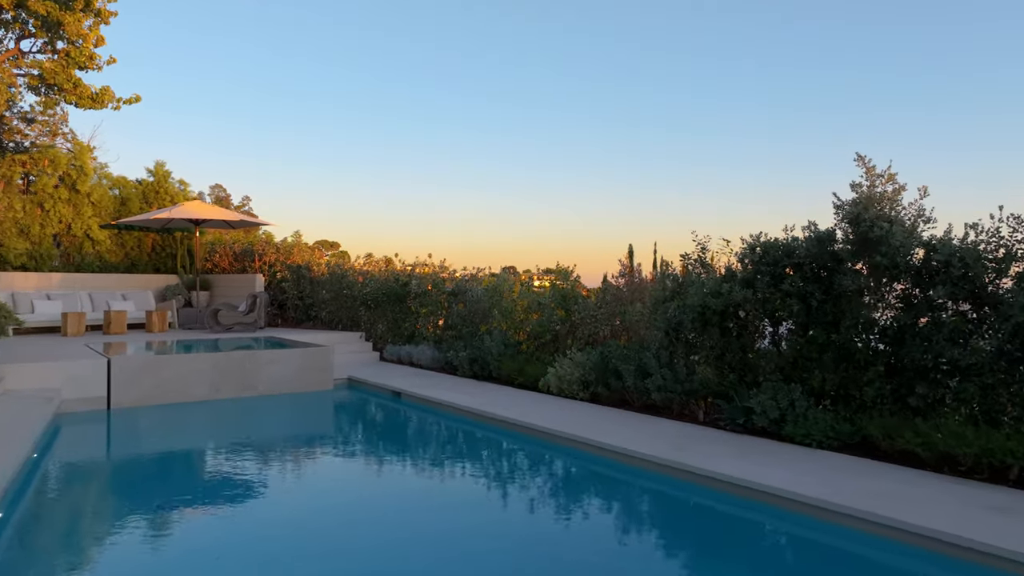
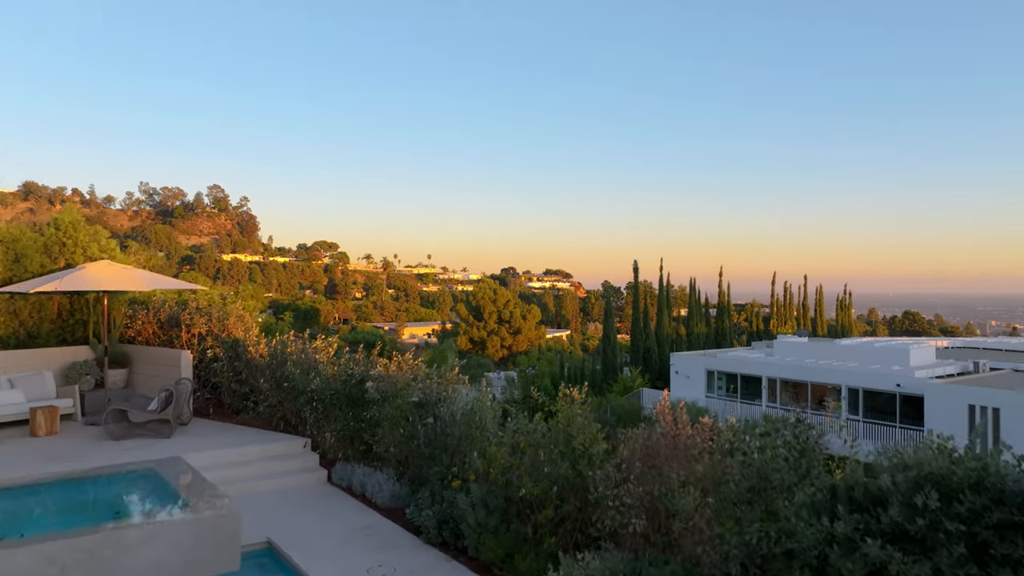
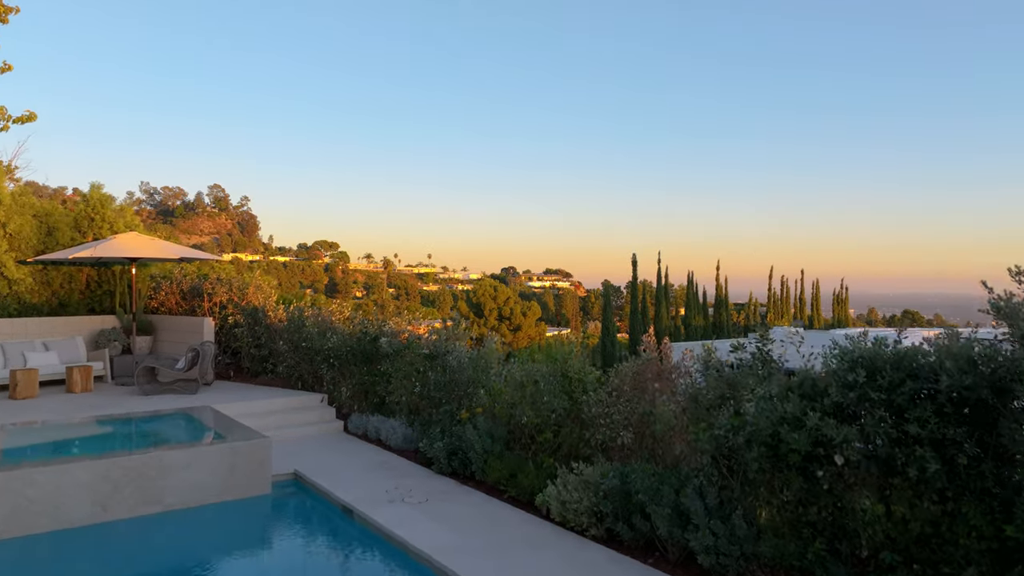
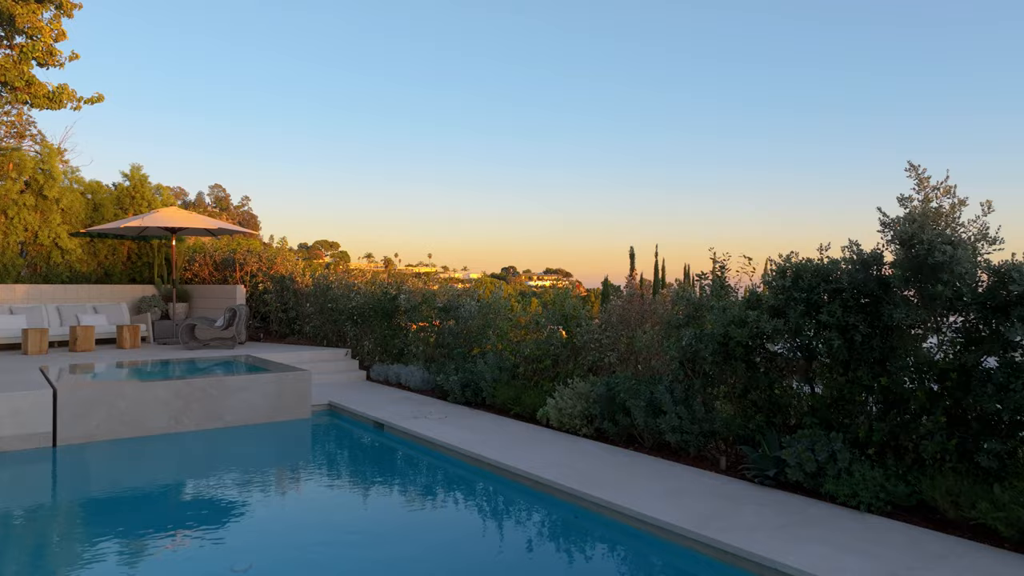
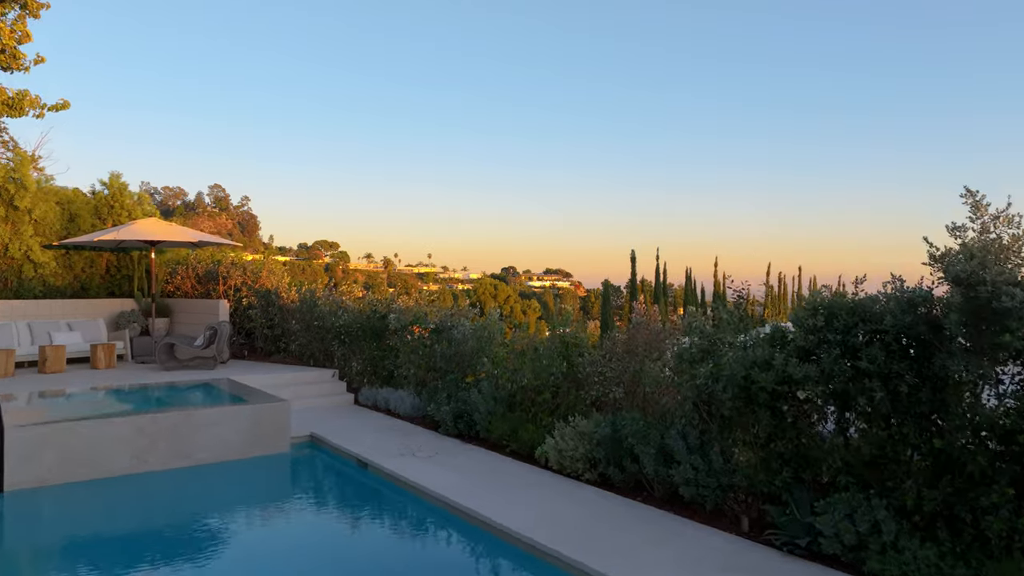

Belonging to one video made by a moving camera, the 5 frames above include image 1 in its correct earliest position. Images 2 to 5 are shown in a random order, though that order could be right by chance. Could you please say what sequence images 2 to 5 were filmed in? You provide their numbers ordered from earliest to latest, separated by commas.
4, 5, 3, 2
